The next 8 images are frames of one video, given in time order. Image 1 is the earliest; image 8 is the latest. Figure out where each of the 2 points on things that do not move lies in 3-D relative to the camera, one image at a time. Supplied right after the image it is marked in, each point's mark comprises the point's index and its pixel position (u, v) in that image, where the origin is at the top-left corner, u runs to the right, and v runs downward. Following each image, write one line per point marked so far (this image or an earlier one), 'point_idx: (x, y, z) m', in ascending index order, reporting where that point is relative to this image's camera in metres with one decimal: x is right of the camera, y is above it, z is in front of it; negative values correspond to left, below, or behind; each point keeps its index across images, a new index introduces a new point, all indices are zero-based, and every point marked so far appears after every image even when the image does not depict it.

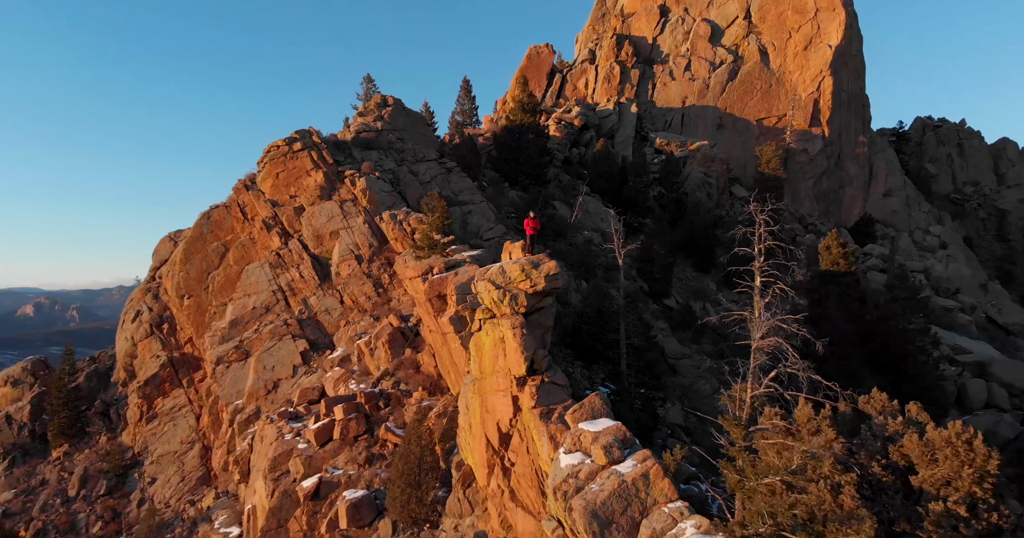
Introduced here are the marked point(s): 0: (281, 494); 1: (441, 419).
0: (-7.1, -6.9, +19.5) m
1: (-2.0, -4.5, +19.1) m
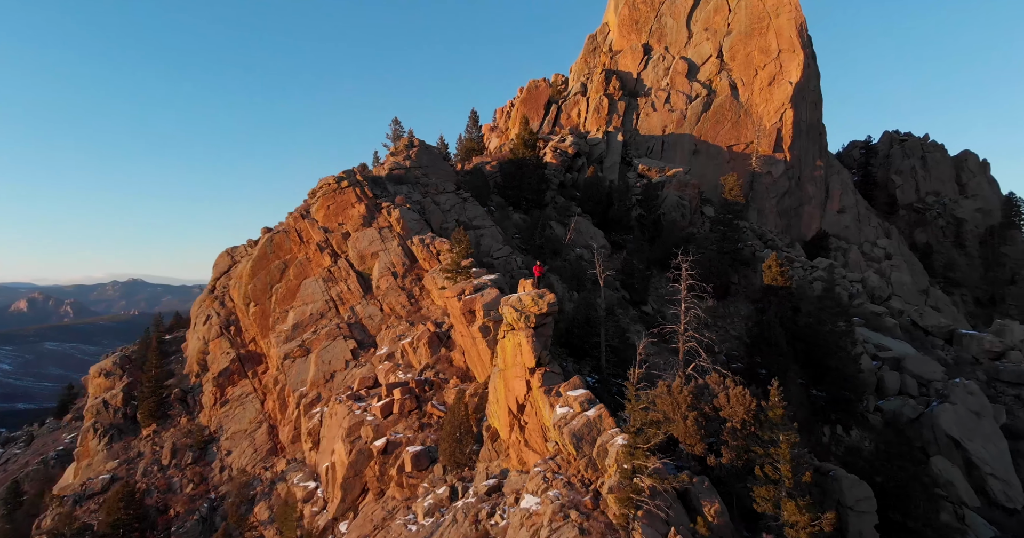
0: (-6.6, -7.9, +27.1) m
1: (-1.6, -5.5, +26.8) m
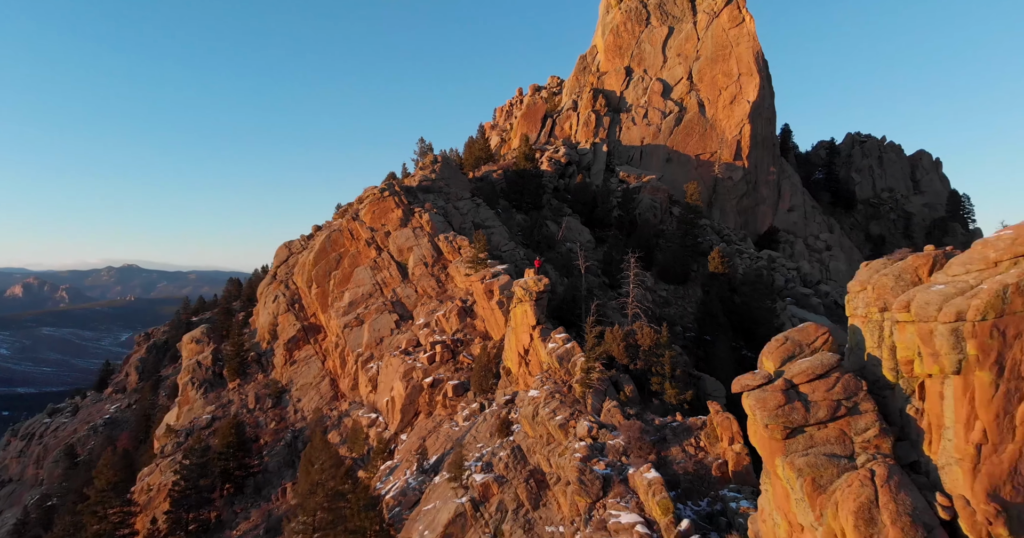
0: (-6.2, -7.4, +38.8) m
1: (-1.2, -5.0, +38.4) m
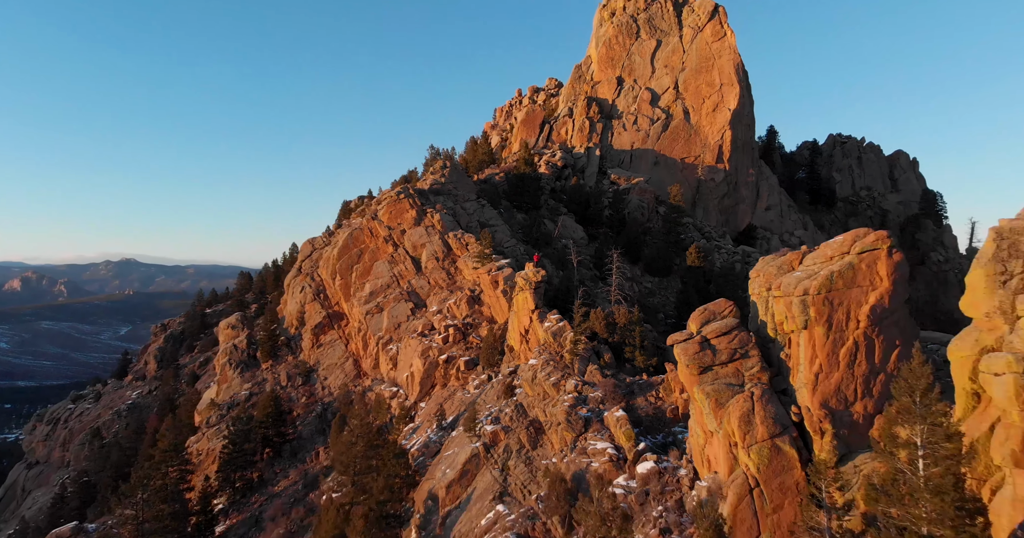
0: (-6.1, -6.9, +45.5) m
1: (-1.0, -4.5, +45.1) m
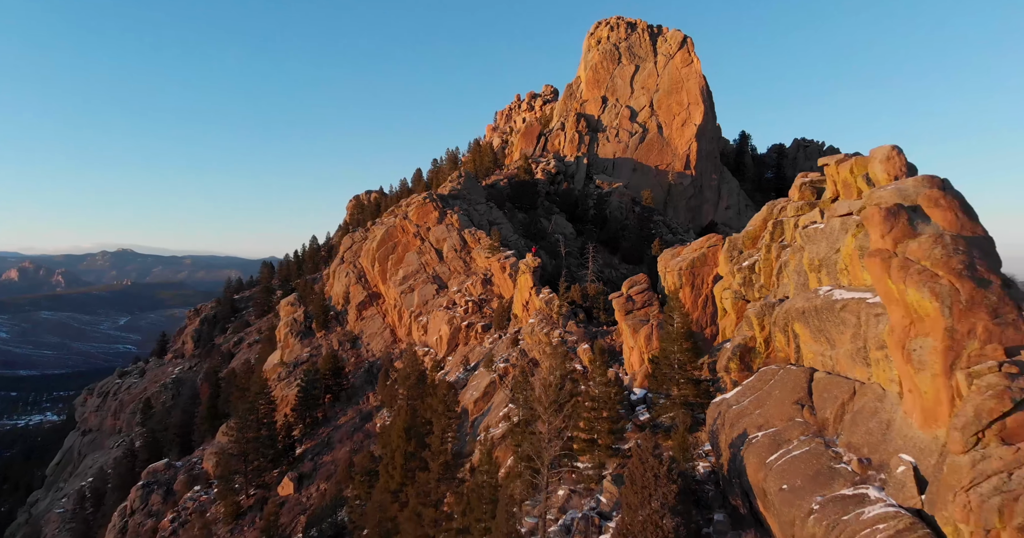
0: (-5.7, -5.8, +60.9) m
1: (-0.6, -3.4, +60.5) m
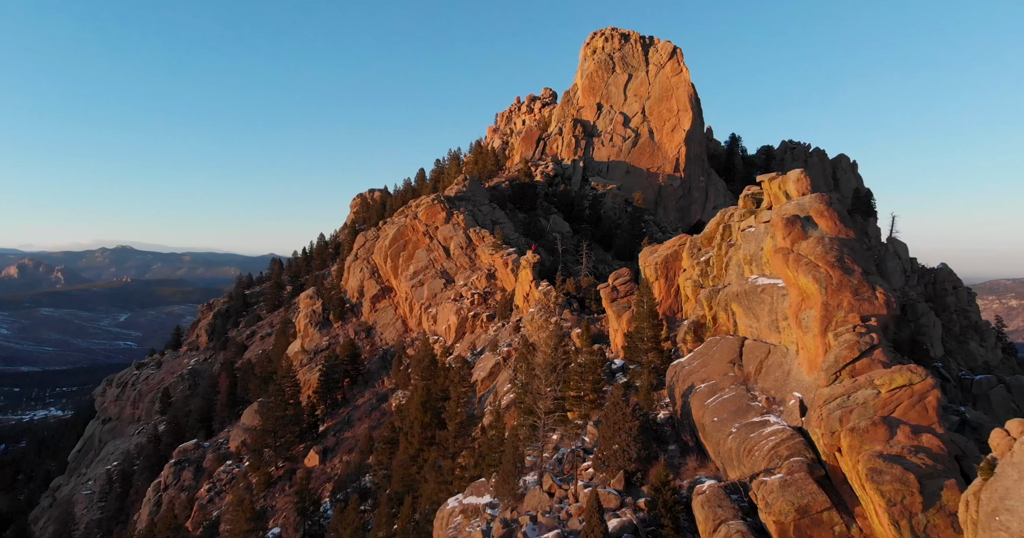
0: (-5.5, -5.3, +67.5) m
1: (-0.4, -3.0, +67.1) m
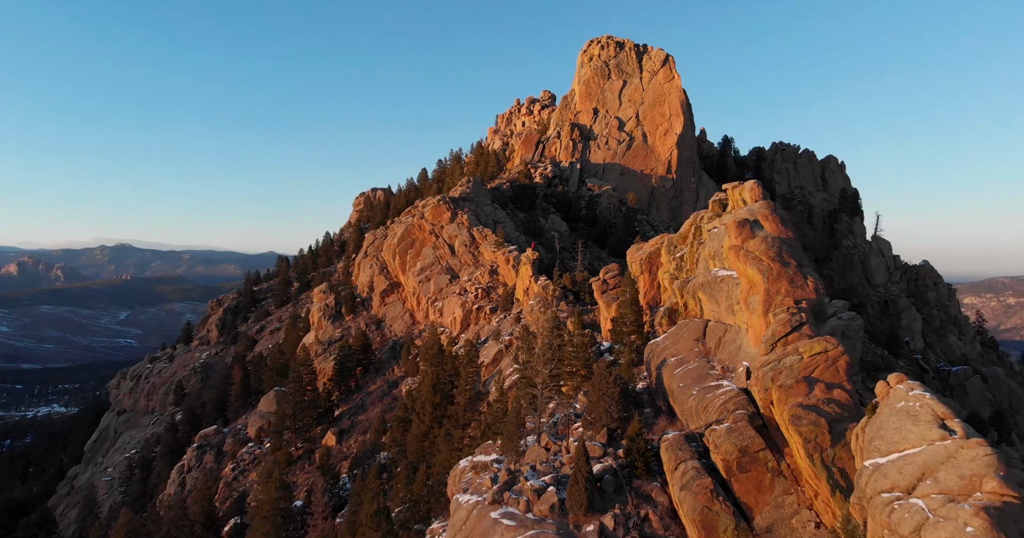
0: (-5.4, -4.9, +72.9) m
1: (-0.3, -2.5, +72.5) m
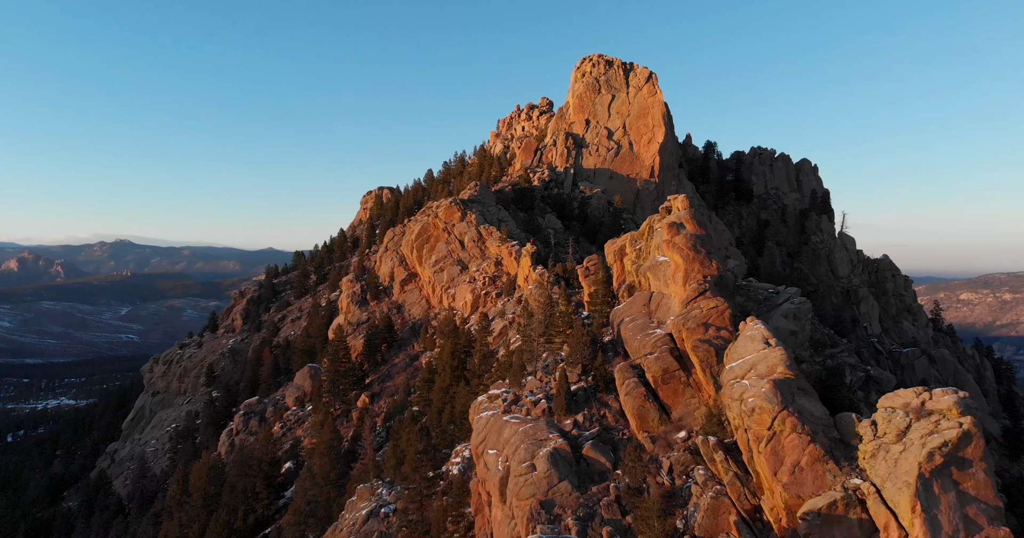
0: (-5.1, -3.7, +86.8) m
1: (0.0, -1.3, +86.4) m
